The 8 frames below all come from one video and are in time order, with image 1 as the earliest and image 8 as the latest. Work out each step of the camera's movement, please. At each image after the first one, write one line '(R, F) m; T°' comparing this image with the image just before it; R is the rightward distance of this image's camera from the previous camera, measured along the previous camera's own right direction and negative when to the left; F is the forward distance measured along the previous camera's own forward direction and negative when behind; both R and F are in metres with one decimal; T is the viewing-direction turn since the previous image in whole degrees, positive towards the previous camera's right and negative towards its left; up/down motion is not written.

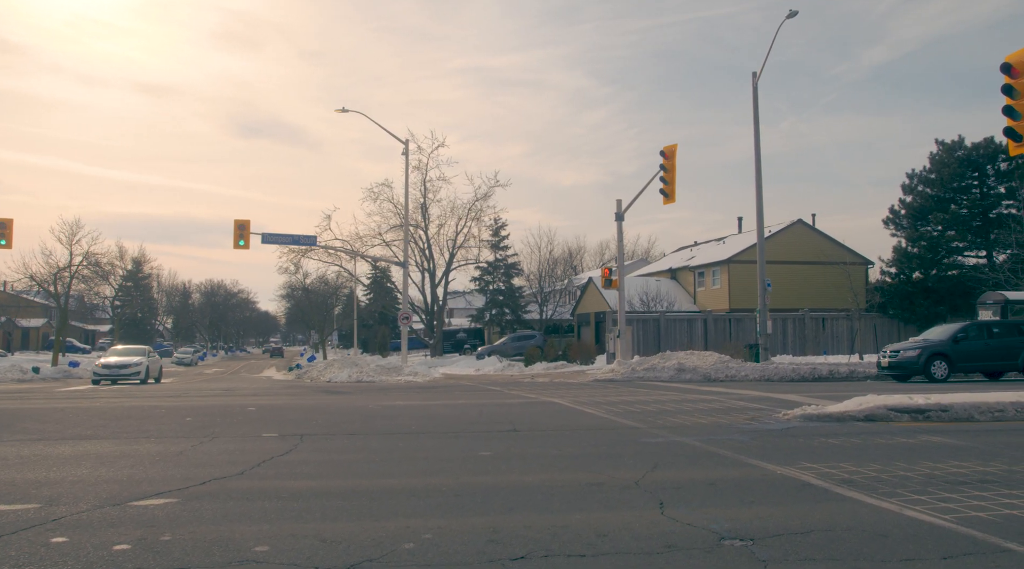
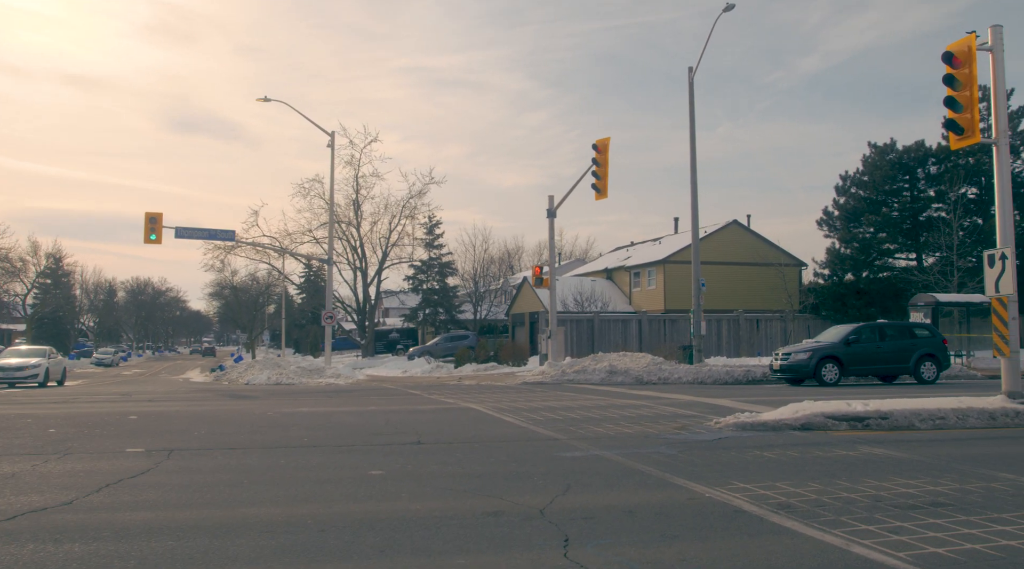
(+0.5, +1.4) m; +4°
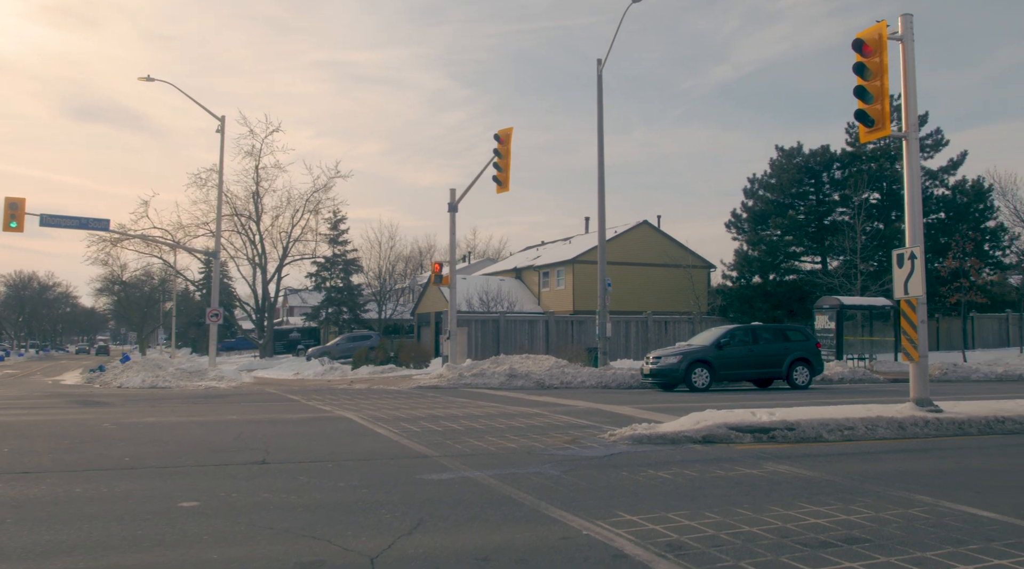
(+0.6, +1.6) m; +6°
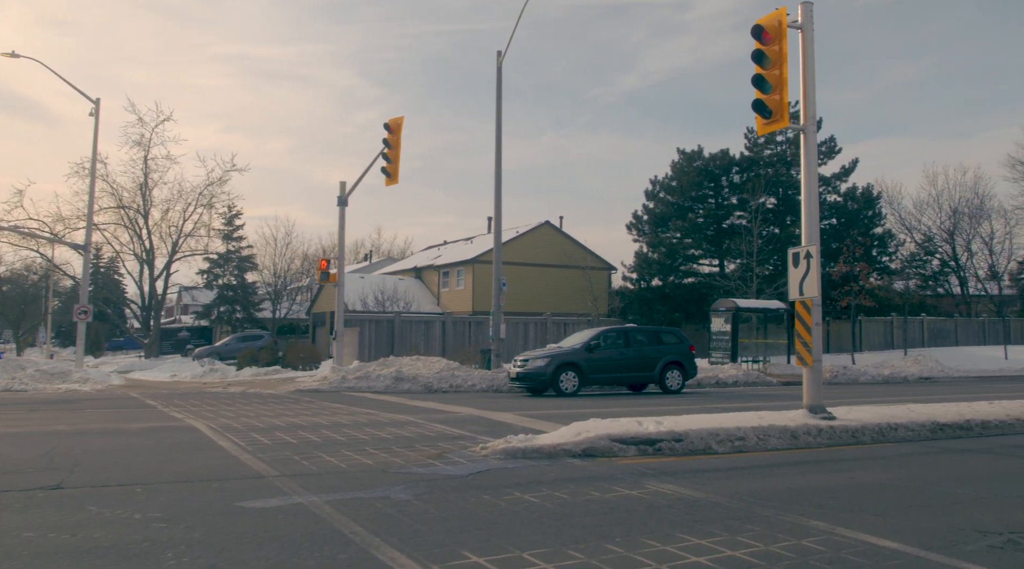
(+0.6, +1.3) m; +6°
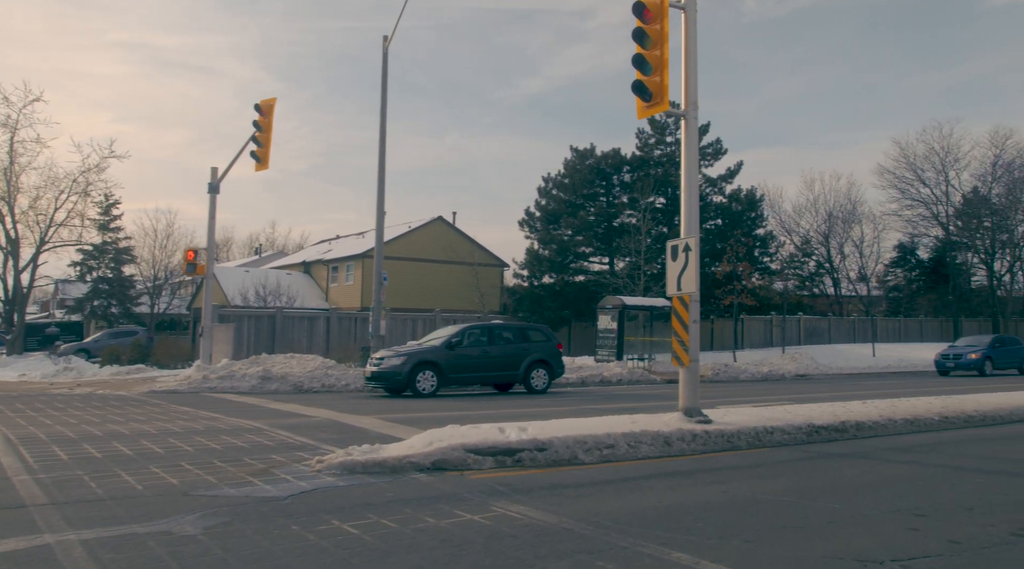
(+0.6, +1.2) m; +7°
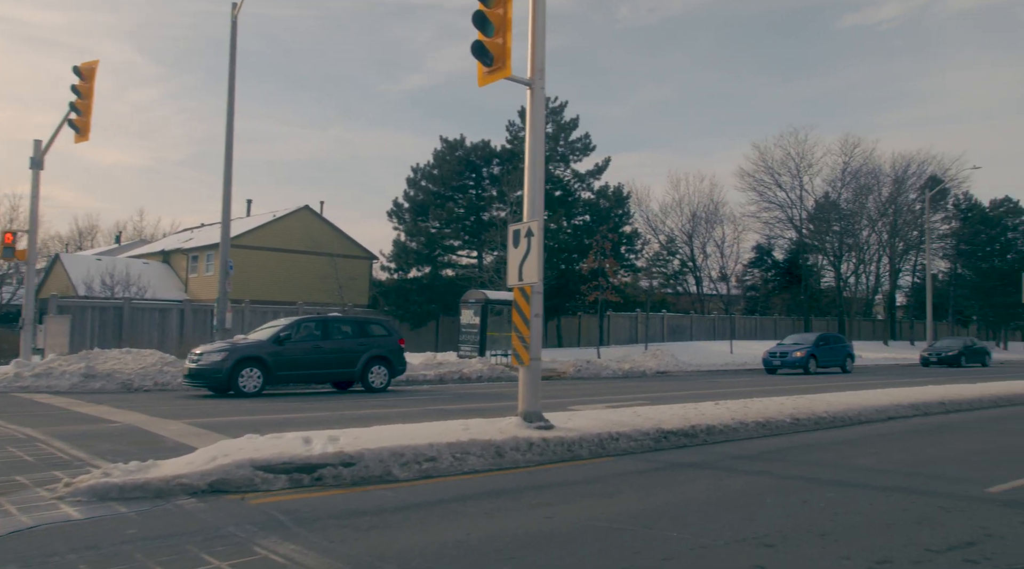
(+0.7, +1.3) m; +9°
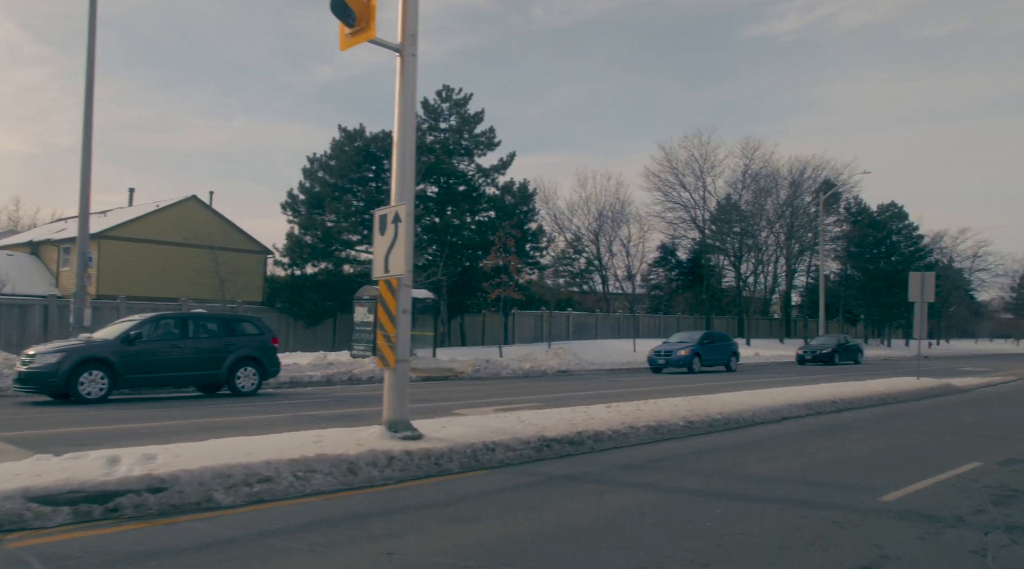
(+0.5, +1.1) m; +6°
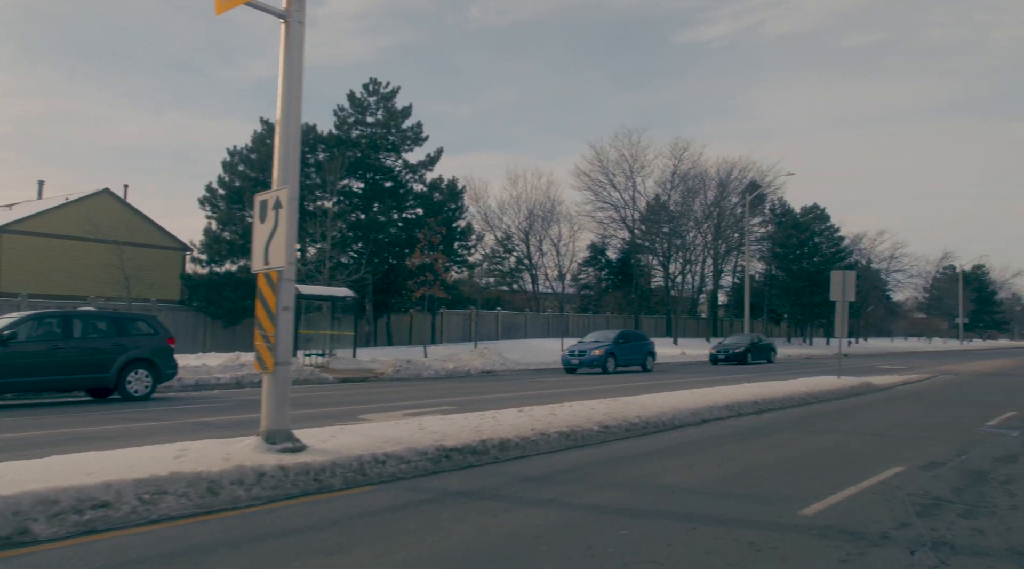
(+0.4, +0.8) m; +5°
